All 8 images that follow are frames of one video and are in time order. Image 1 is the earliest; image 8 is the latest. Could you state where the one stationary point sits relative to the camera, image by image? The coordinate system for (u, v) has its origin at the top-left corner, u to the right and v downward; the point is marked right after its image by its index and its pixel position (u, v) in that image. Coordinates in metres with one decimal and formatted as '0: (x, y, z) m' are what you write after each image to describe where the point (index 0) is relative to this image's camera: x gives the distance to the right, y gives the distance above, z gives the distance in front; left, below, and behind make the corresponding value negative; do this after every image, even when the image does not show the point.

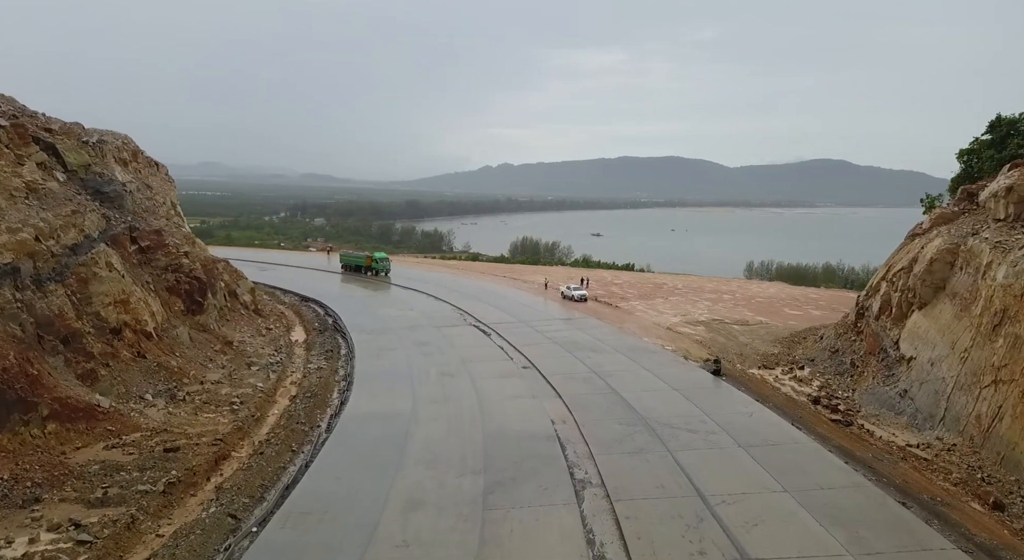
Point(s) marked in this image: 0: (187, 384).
0: (-10.1, -3.2, +19.6) m
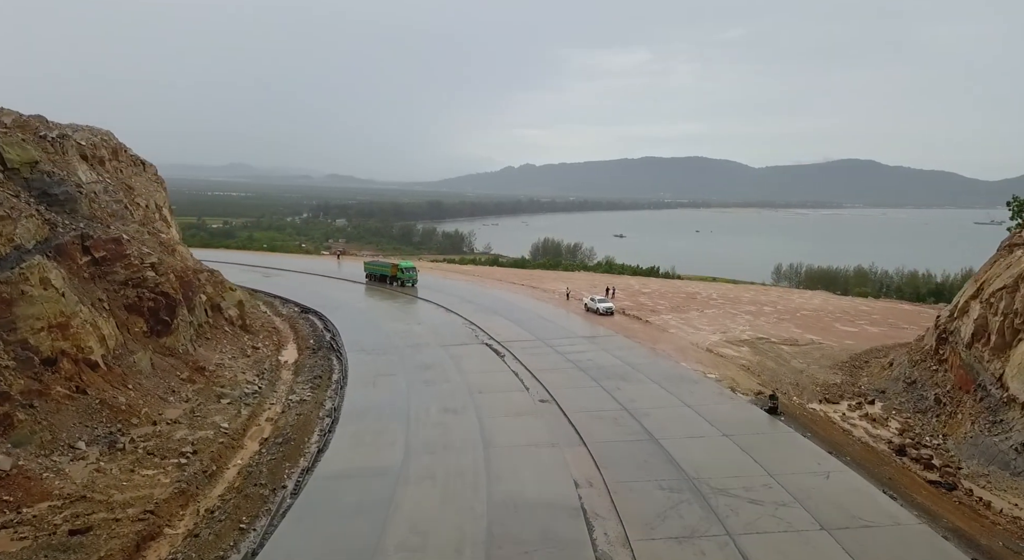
0: (-9.7, -3.8, +16.3) m
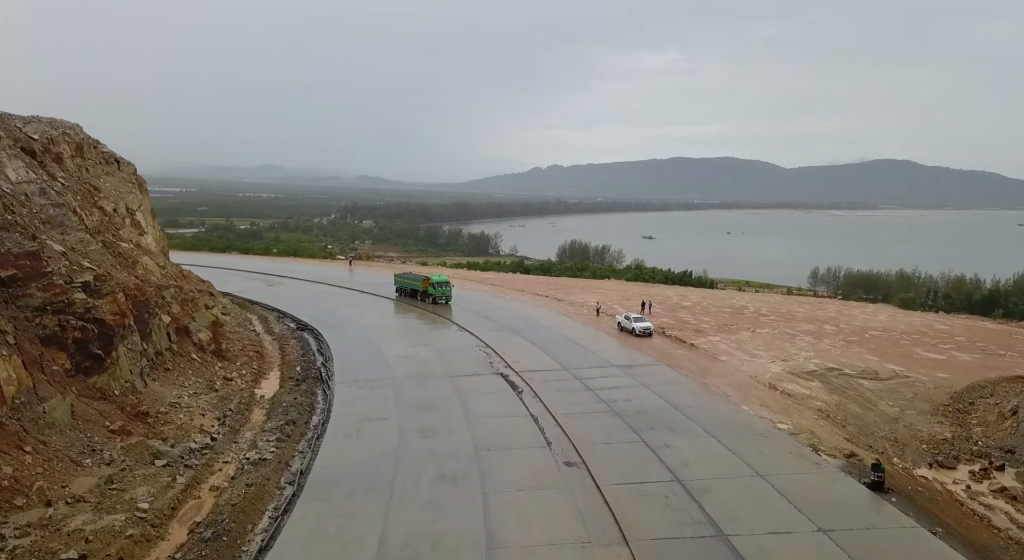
0: (-9.5, -4.4, +12.1) m
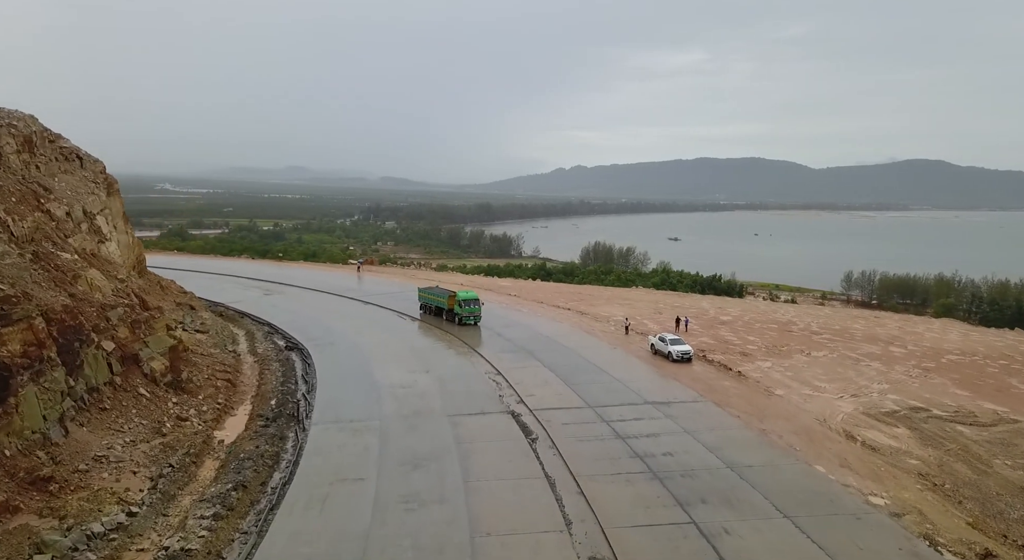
0: (-9.5, -4.9, +8.3) m
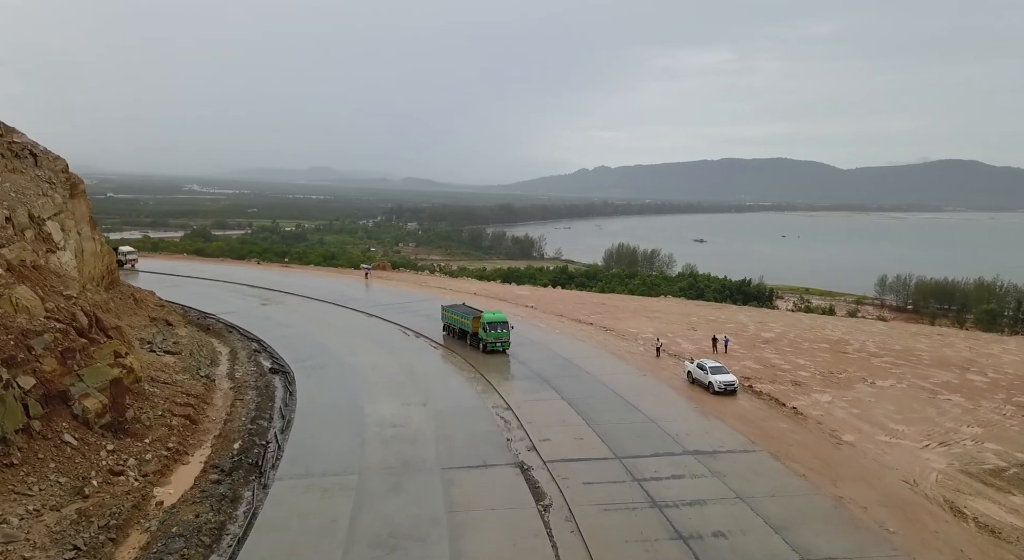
0: (-9.7, -5.5, +4.8) m
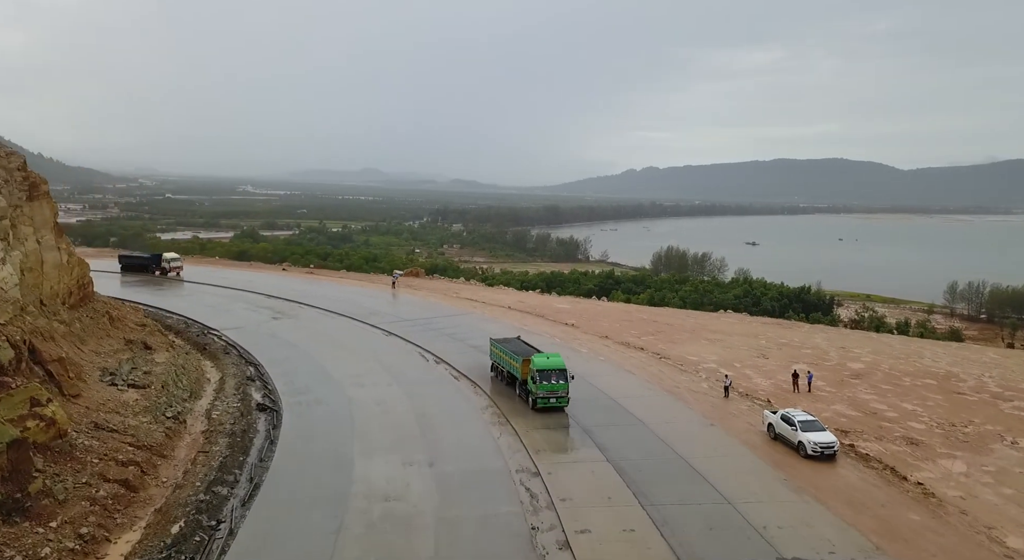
0: (-10.1, -6.1, +0.7) m
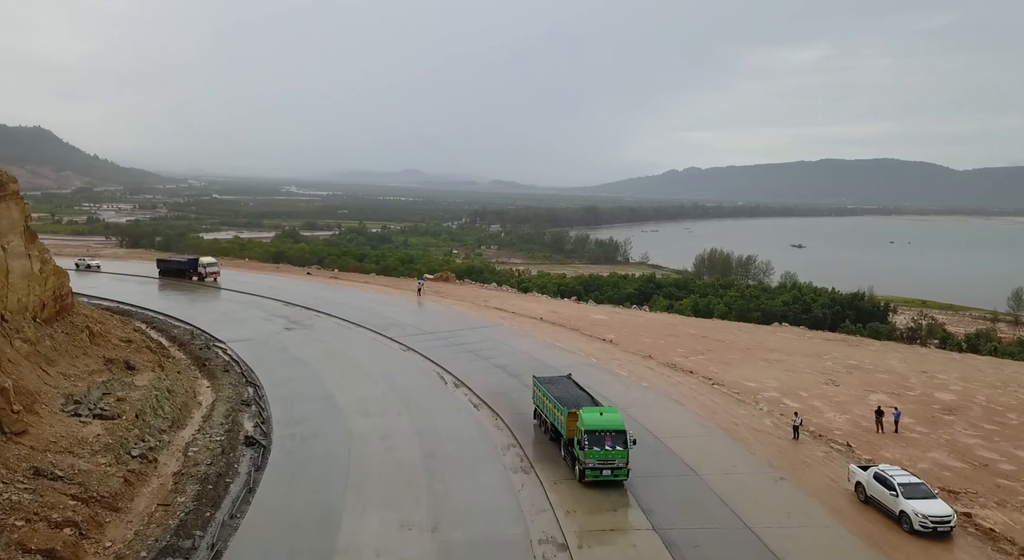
0: (-10.6, -6.5, -2.0) m
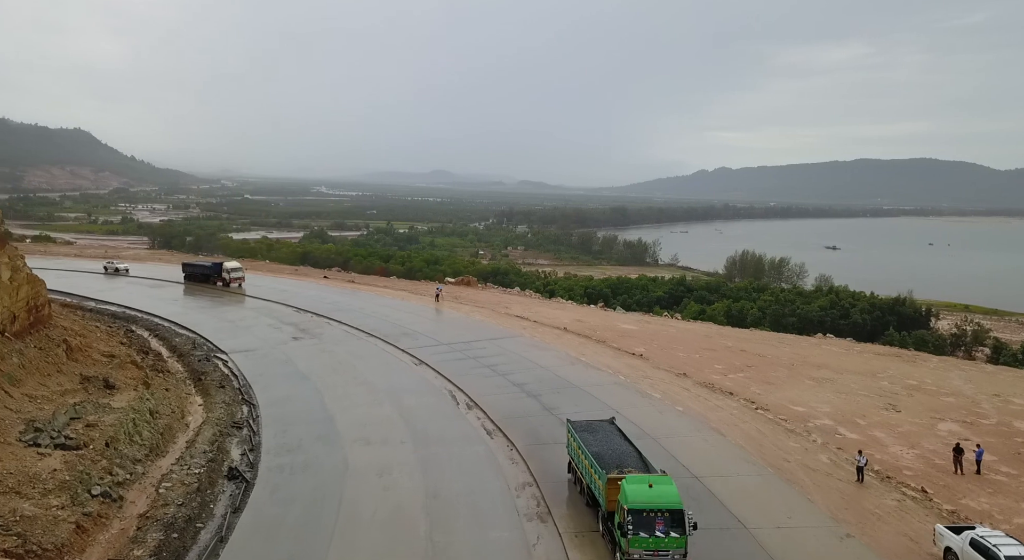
0: (-11.1, -6.7, -4.0) m
